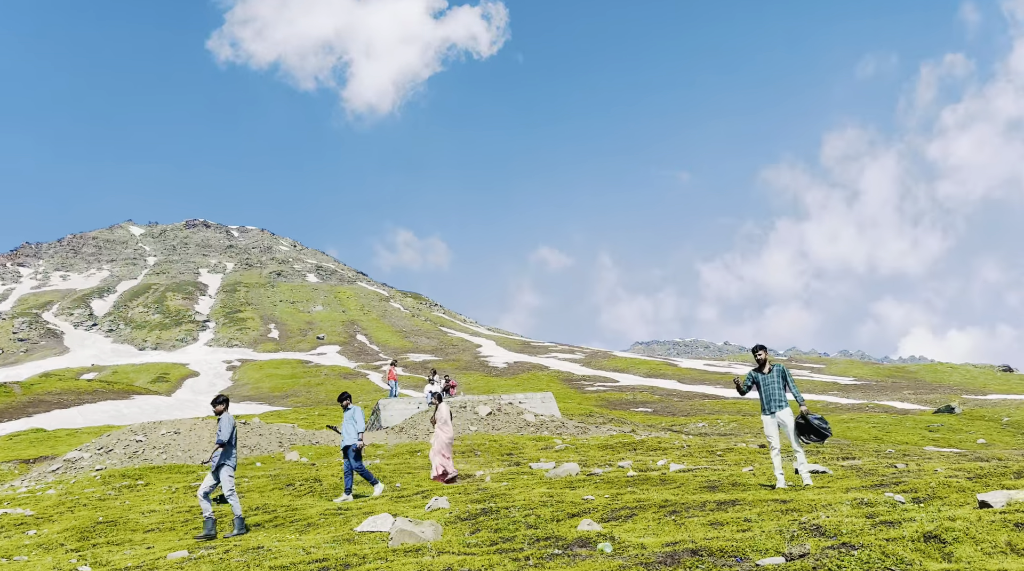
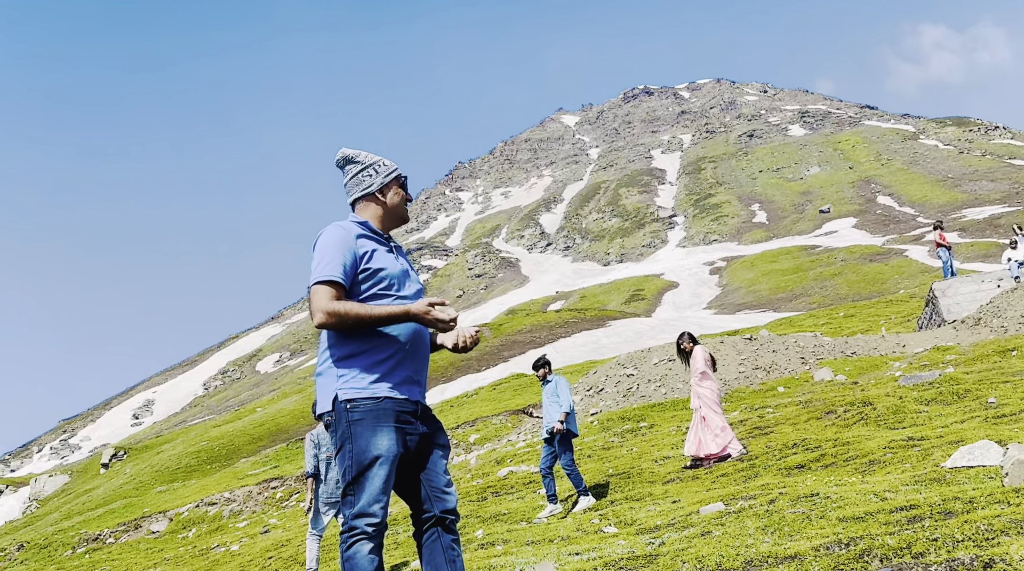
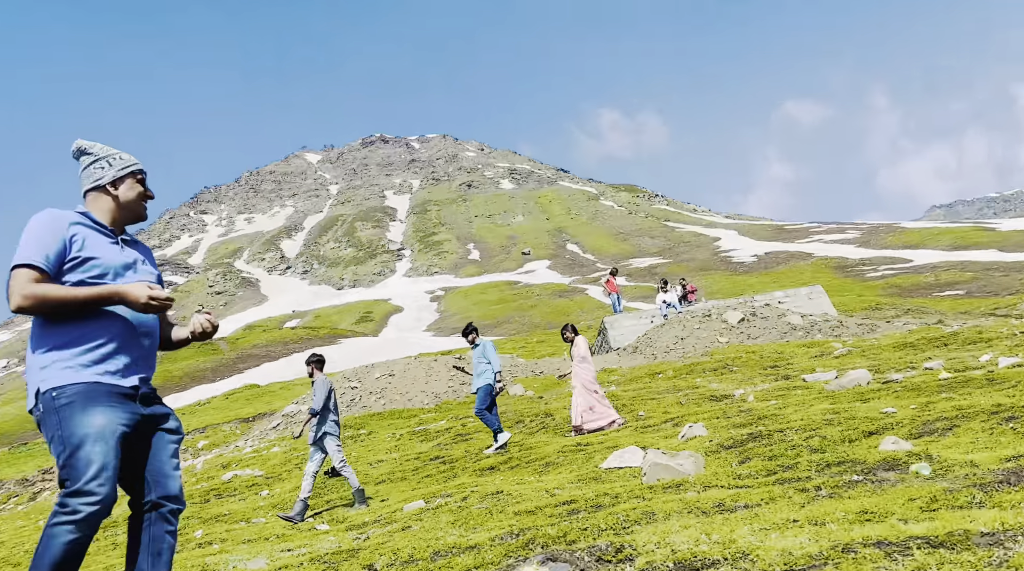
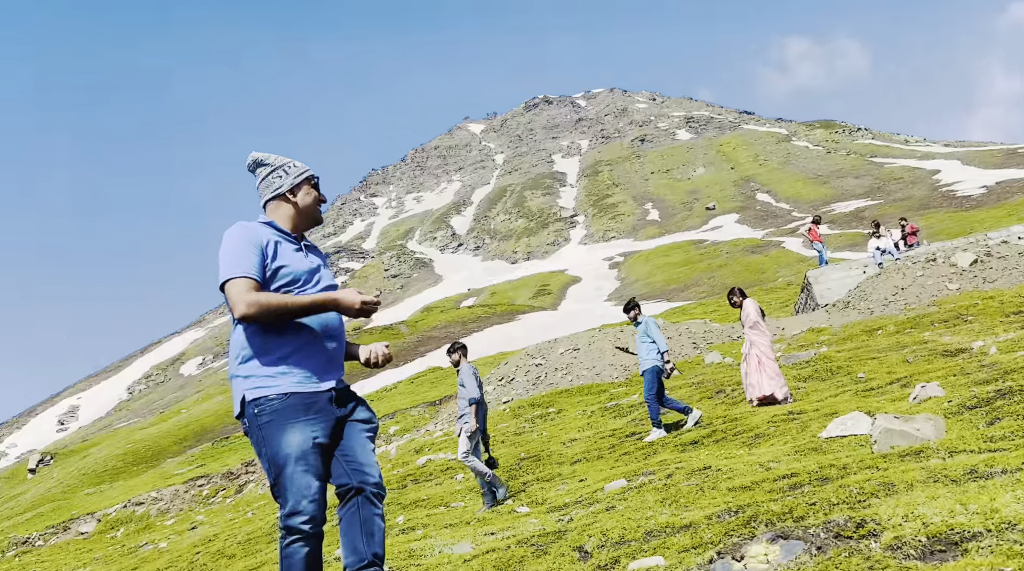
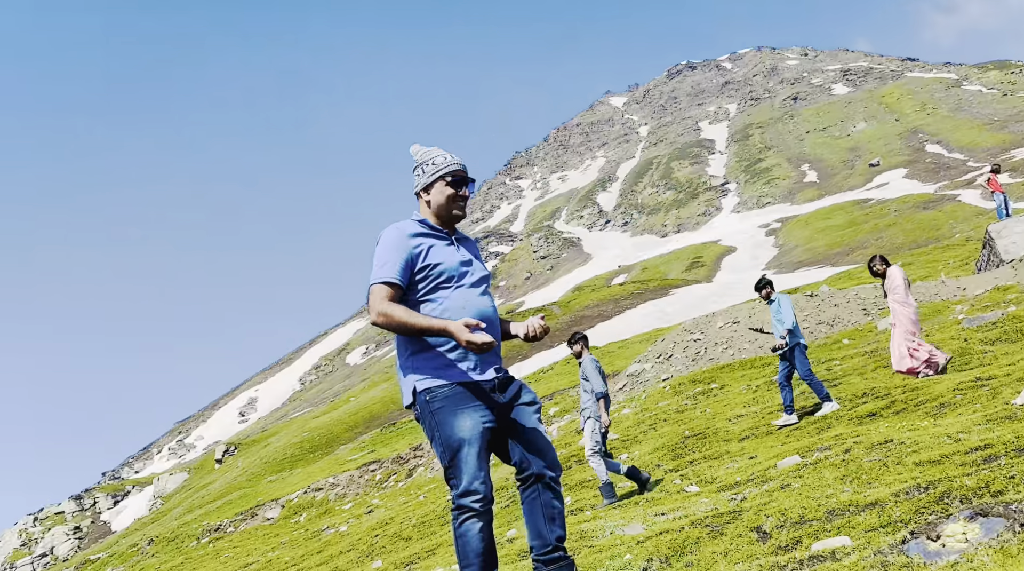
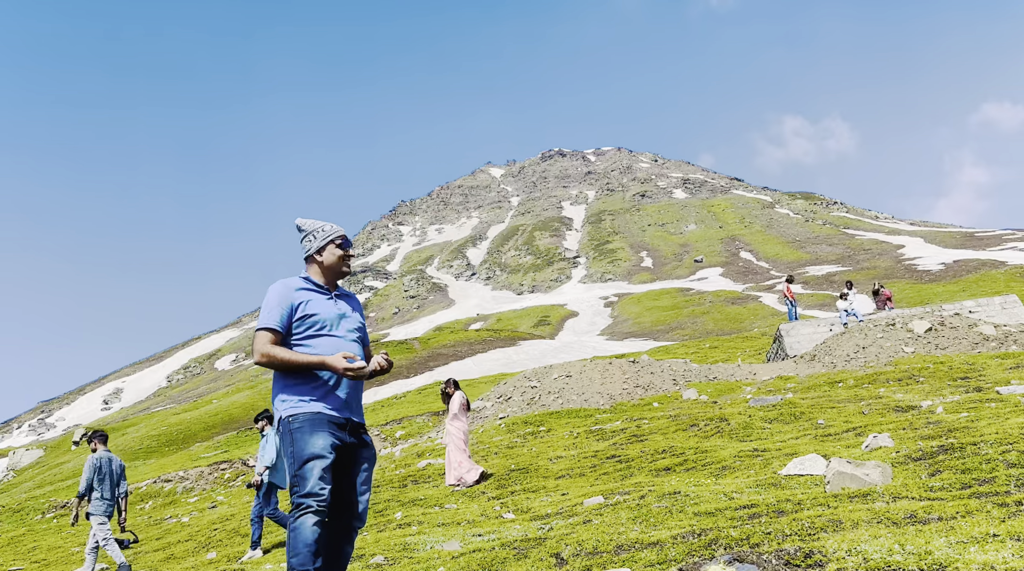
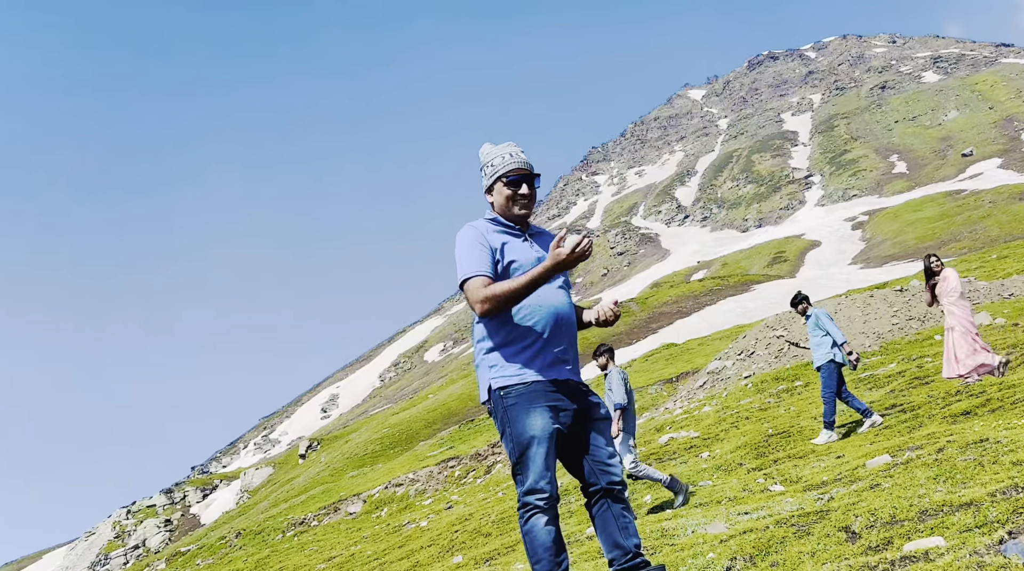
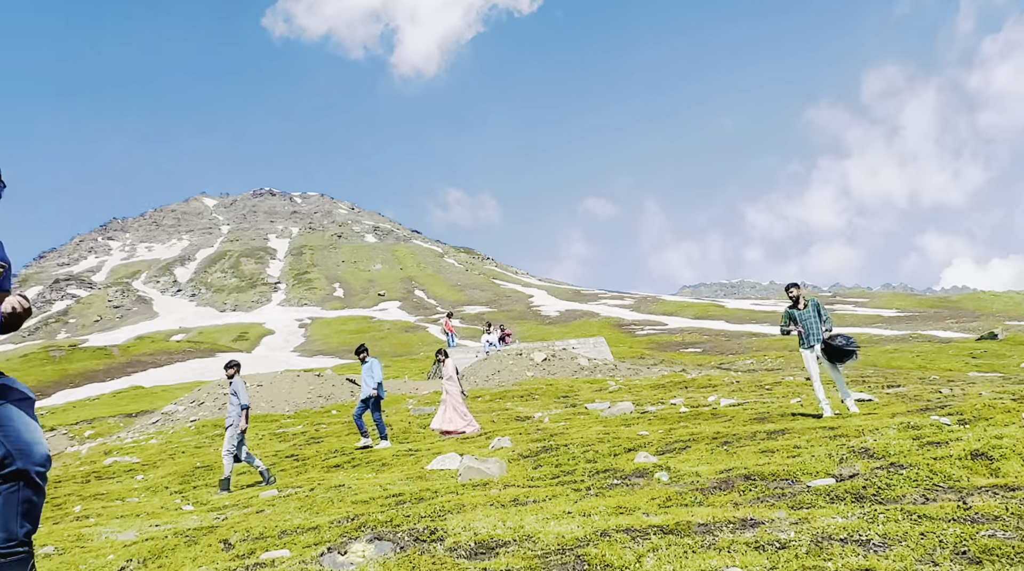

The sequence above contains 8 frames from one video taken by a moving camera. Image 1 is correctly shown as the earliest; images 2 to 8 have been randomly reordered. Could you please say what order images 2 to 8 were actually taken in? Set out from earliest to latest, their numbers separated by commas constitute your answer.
8, 3, 4, 5, 7, 2, 6
